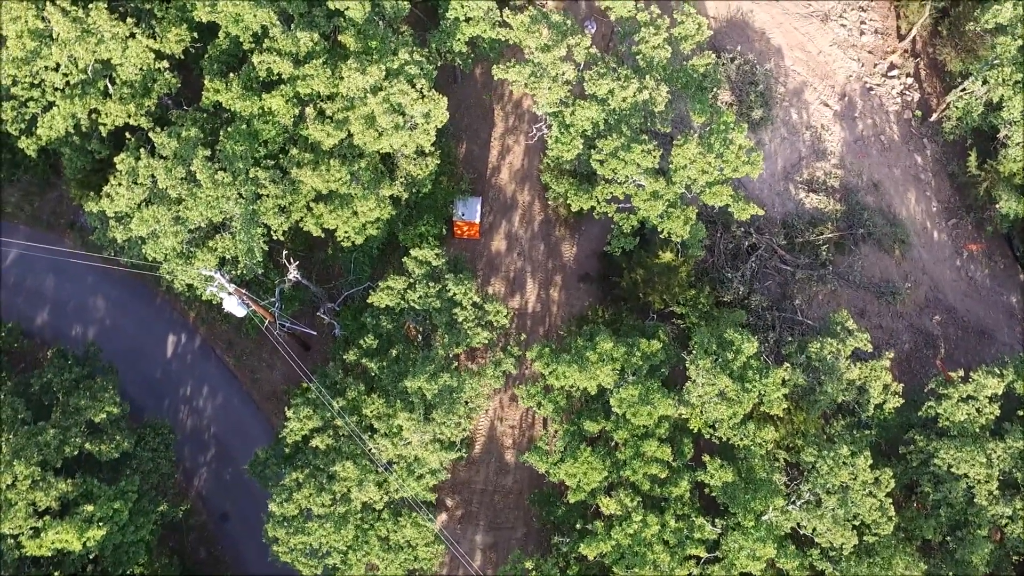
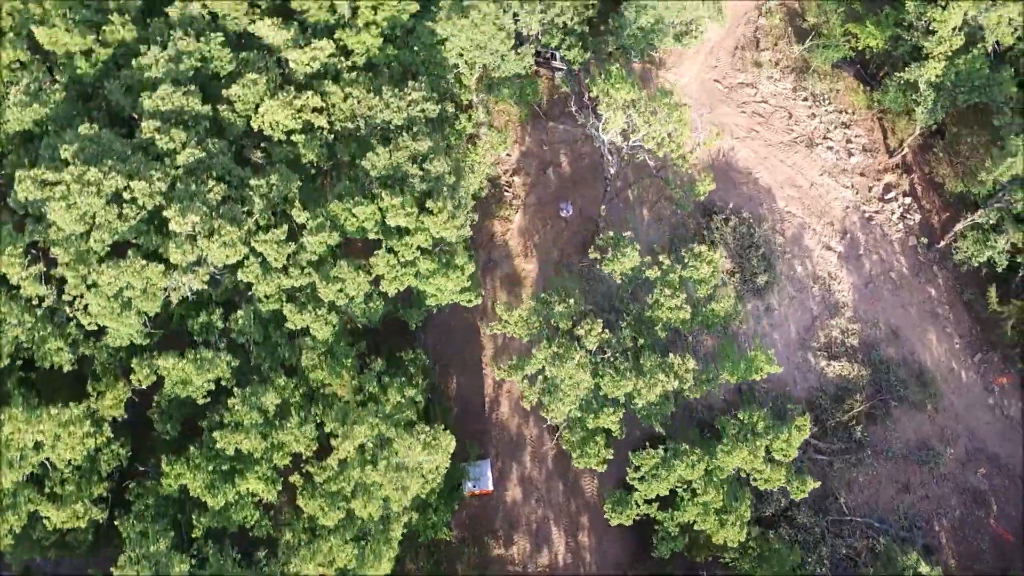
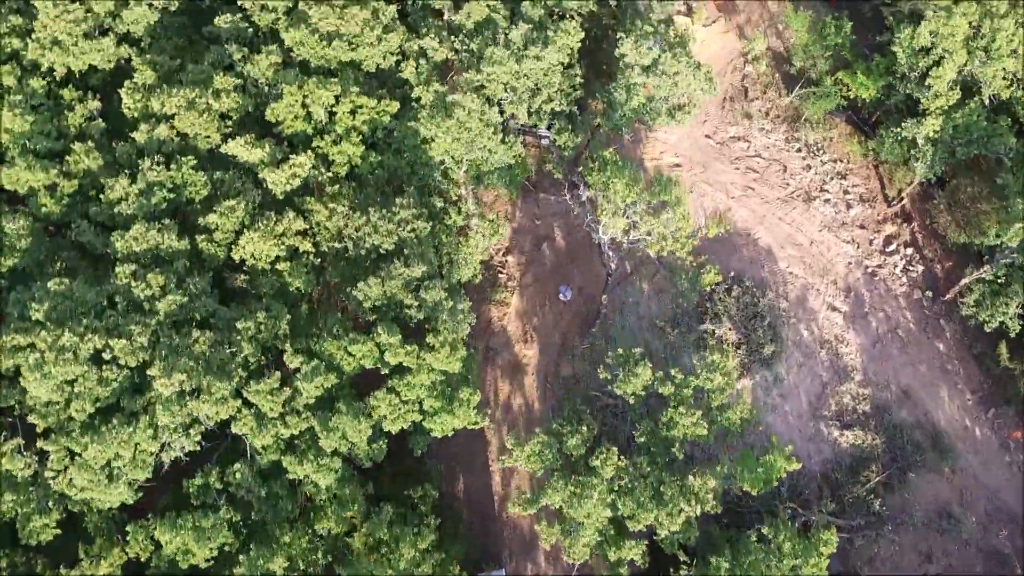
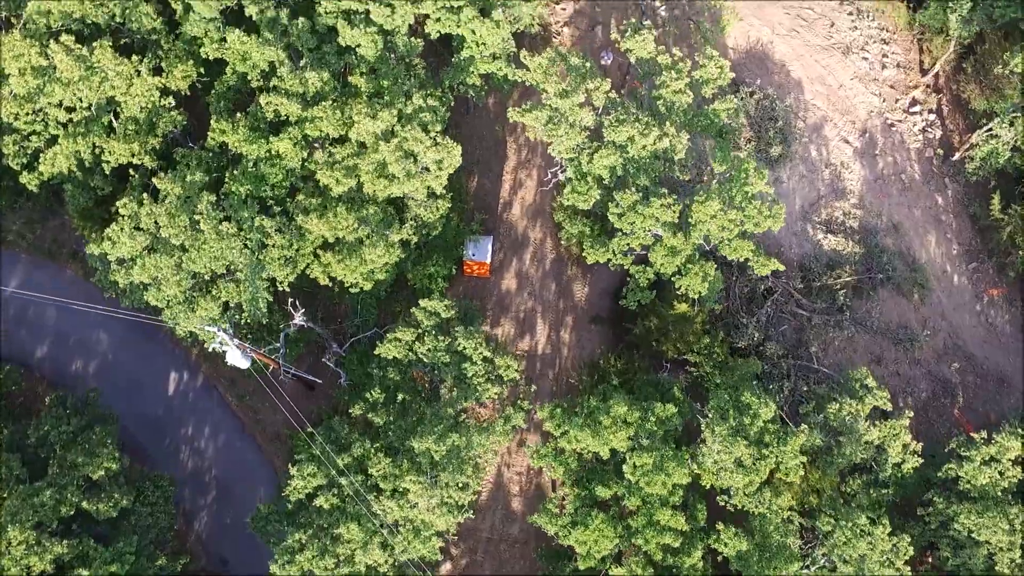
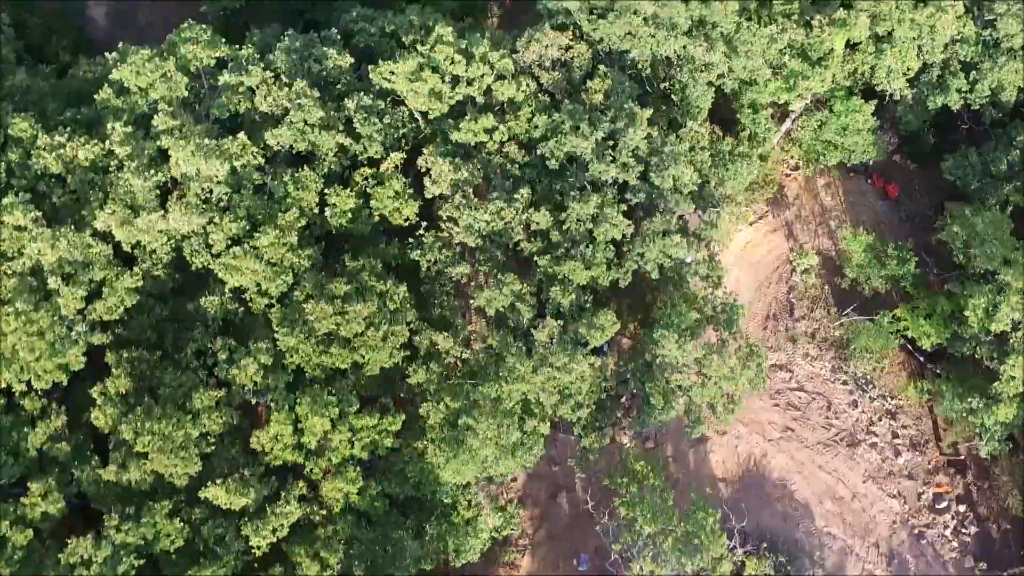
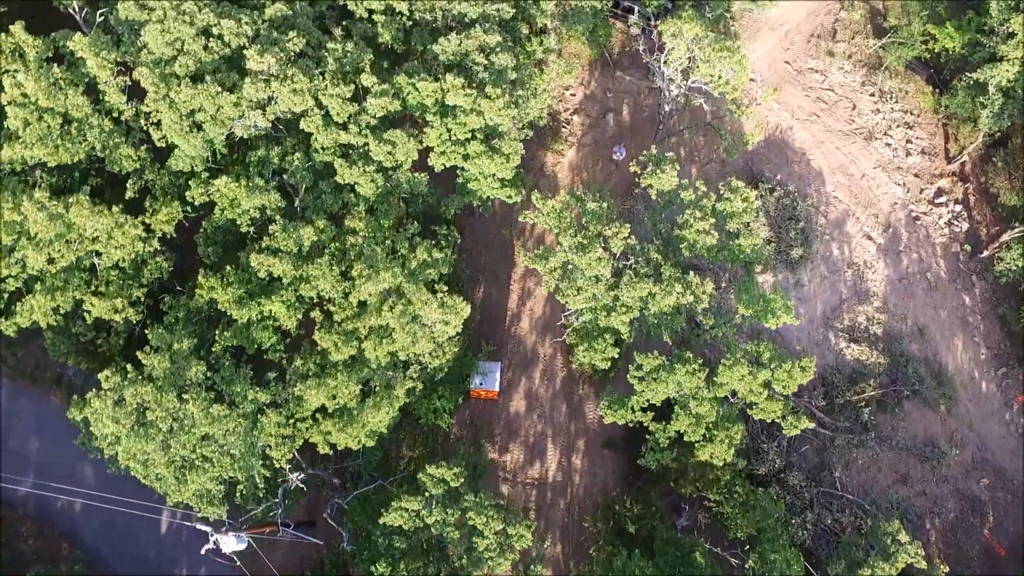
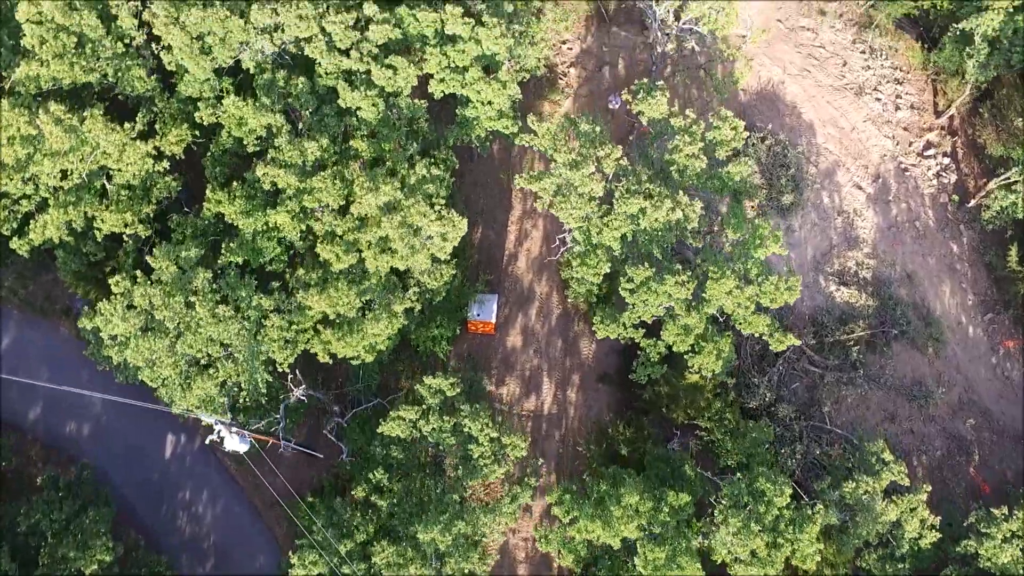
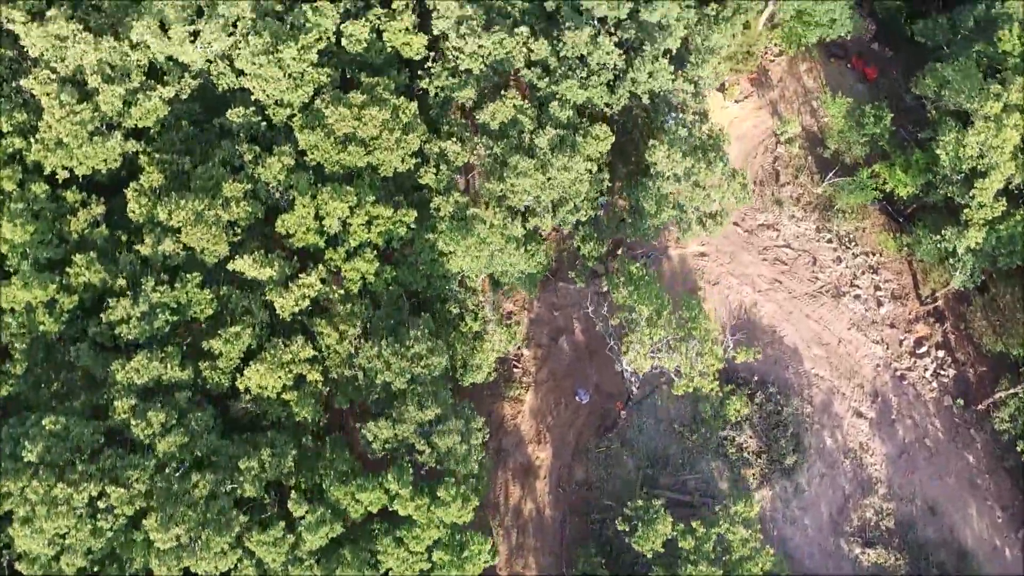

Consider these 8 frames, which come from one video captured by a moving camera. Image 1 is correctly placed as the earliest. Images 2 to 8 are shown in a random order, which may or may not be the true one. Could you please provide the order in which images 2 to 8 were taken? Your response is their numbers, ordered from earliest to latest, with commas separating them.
4, 7, 6, 2, 3, 8, 5
